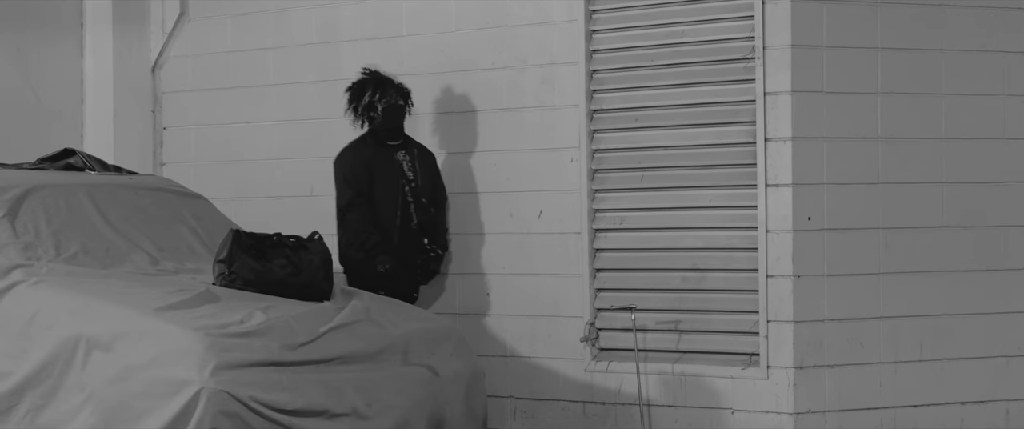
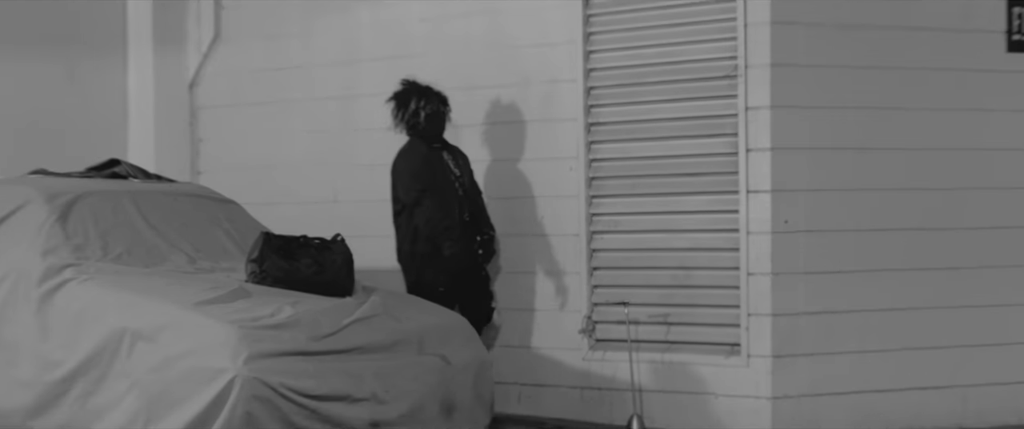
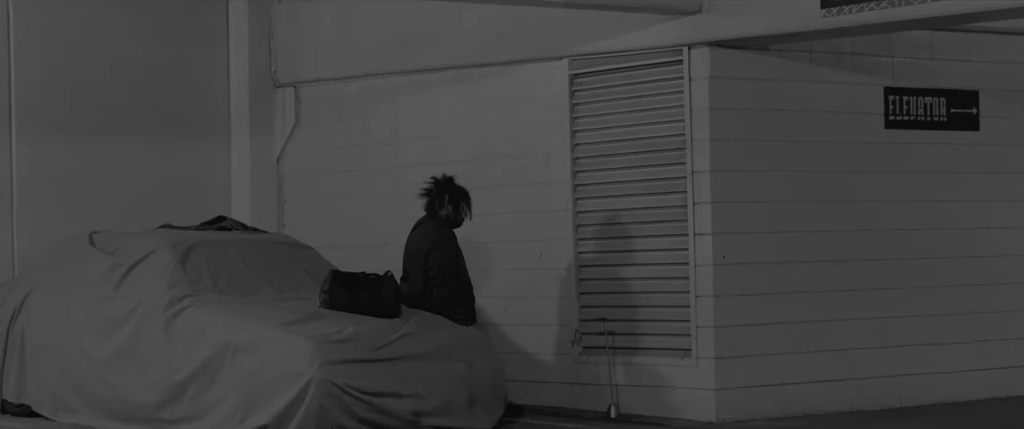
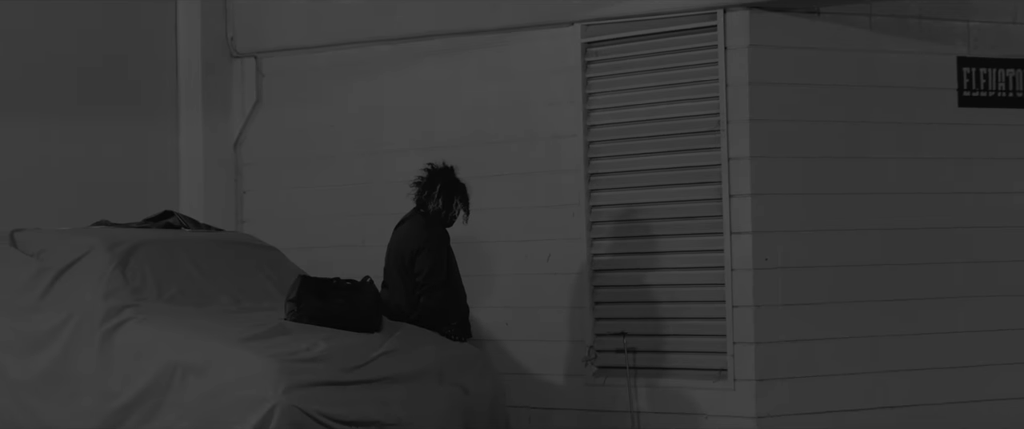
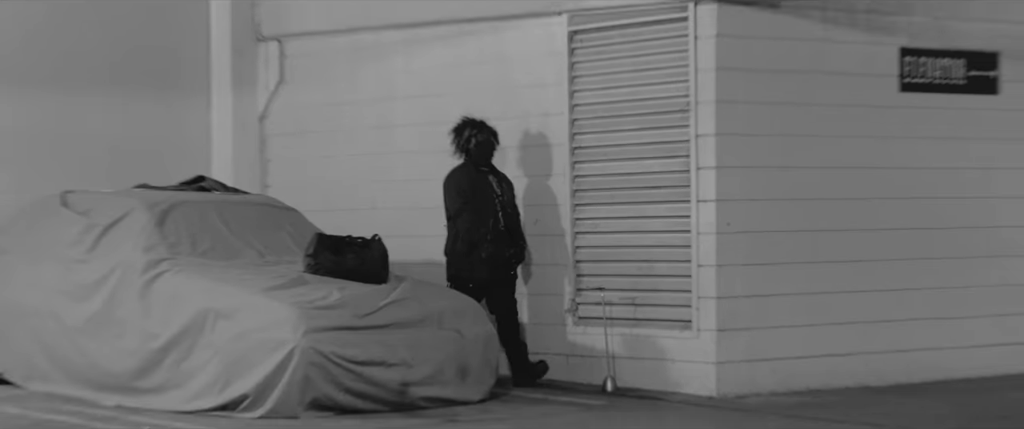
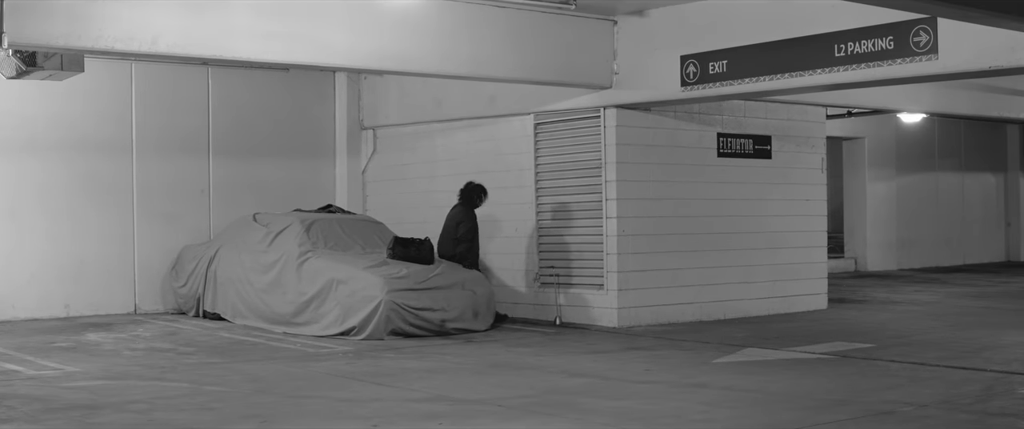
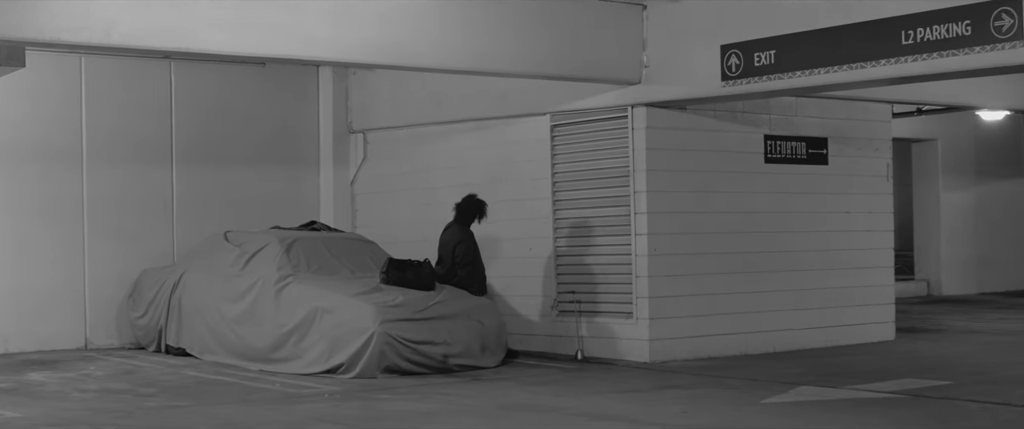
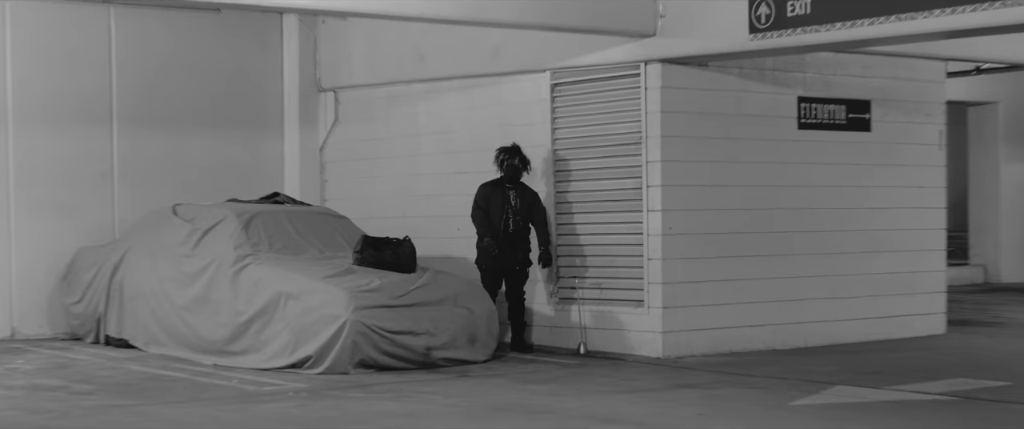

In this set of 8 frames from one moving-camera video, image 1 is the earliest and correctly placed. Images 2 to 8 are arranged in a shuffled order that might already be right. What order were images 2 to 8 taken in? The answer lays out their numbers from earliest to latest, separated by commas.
2, 5, 8, 6, 7, 3, 4
